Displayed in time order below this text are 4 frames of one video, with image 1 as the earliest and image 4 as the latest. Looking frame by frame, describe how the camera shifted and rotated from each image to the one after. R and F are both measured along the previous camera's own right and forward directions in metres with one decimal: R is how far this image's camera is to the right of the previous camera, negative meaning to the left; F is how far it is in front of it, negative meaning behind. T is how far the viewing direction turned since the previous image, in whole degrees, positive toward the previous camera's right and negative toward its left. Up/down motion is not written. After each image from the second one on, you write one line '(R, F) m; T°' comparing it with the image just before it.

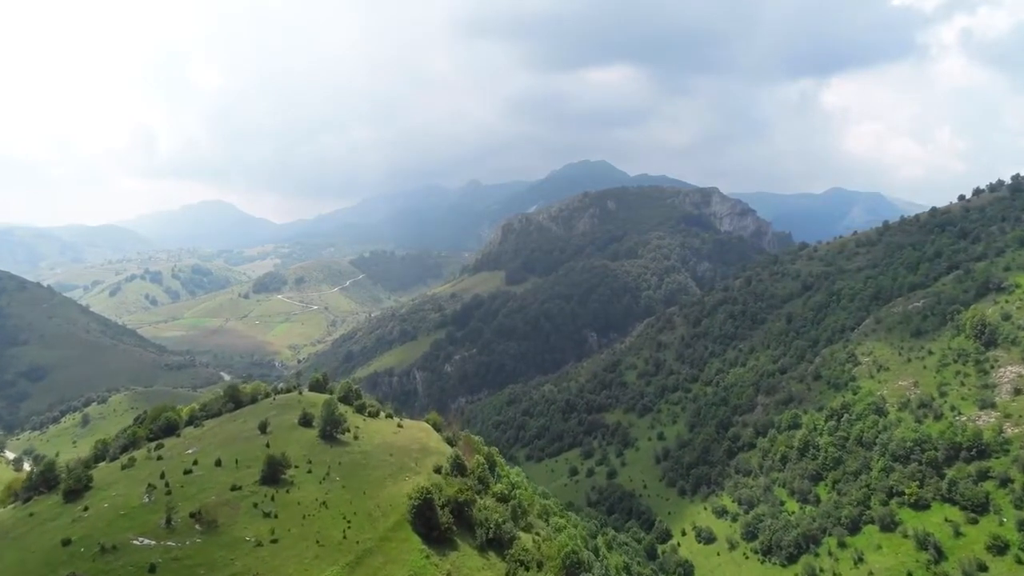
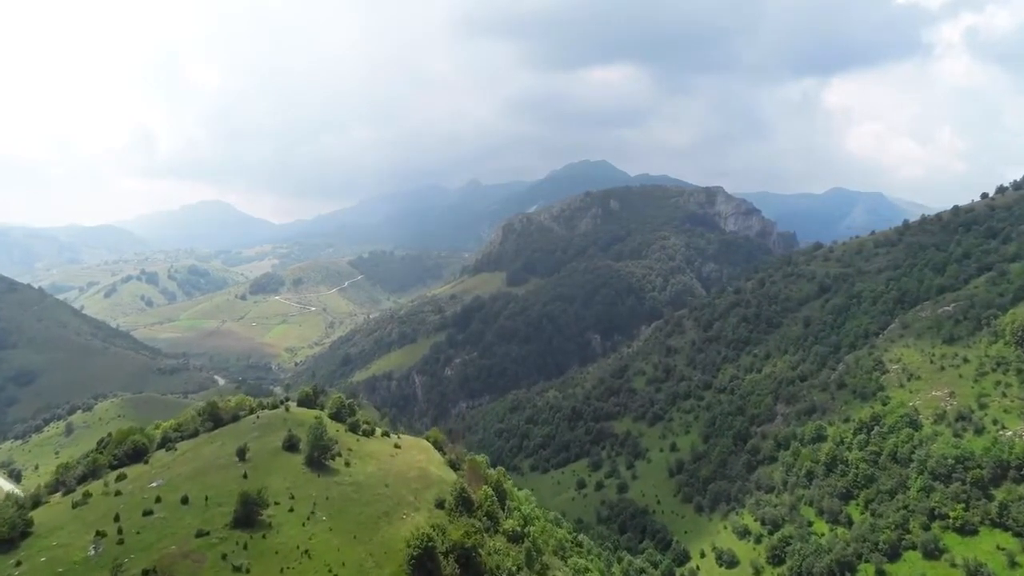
(-1.4, +9.0) m; 0°
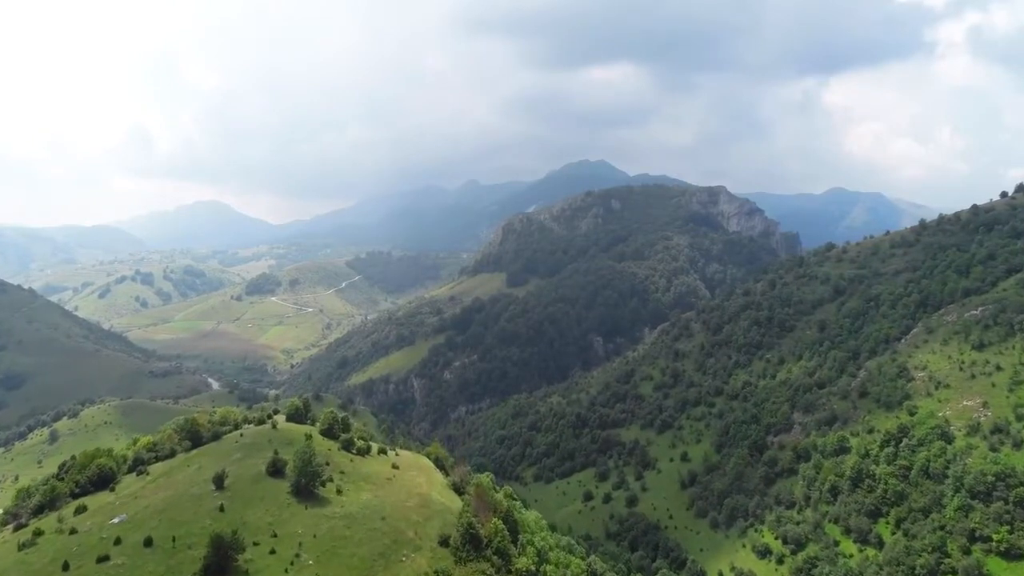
(-1.5, +7.5) m; 0°
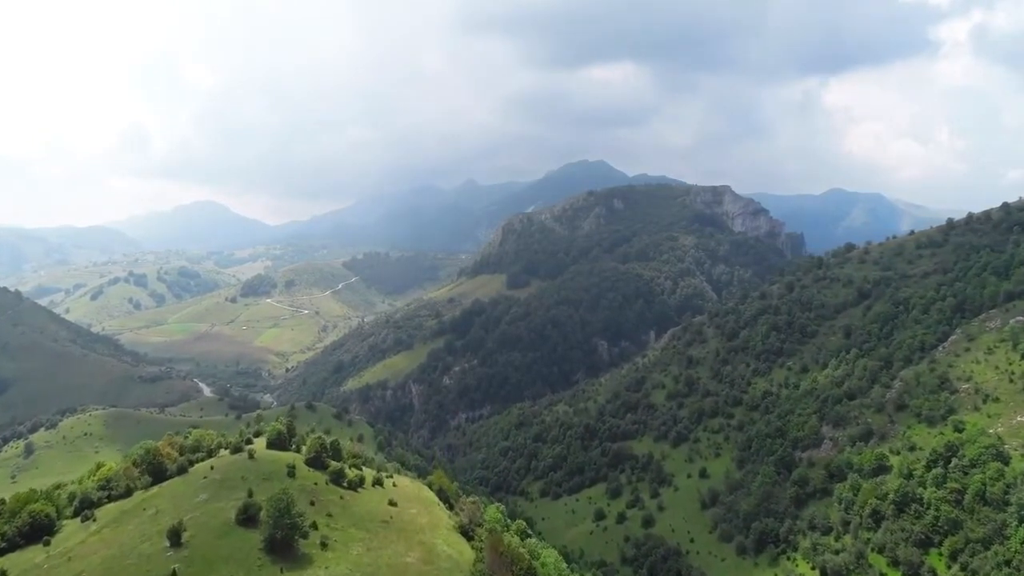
(-2.1, +10.9) m; 0°
